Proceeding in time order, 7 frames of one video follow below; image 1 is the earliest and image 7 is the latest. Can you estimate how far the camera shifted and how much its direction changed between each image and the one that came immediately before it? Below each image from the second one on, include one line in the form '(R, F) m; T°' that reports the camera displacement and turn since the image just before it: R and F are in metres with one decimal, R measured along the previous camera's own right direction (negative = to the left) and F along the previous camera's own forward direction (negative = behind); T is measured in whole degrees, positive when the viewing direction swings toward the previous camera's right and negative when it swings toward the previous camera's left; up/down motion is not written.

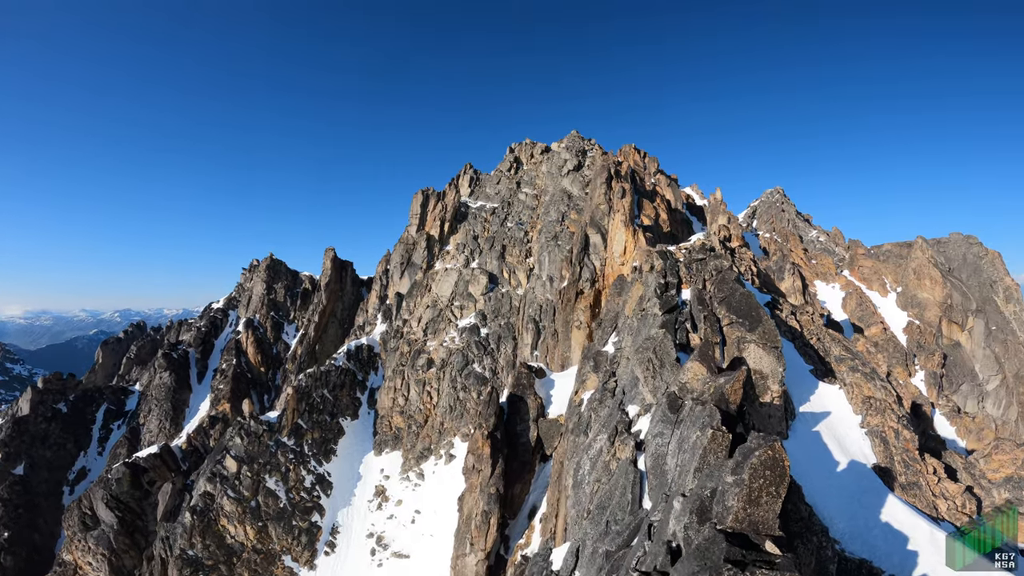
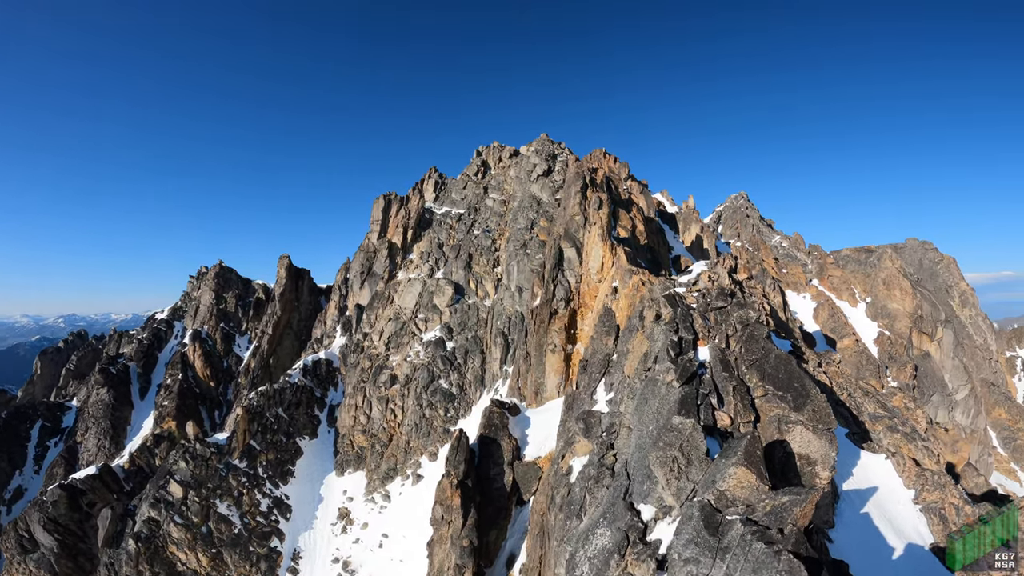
(-0.3, +4.6) m; +4°
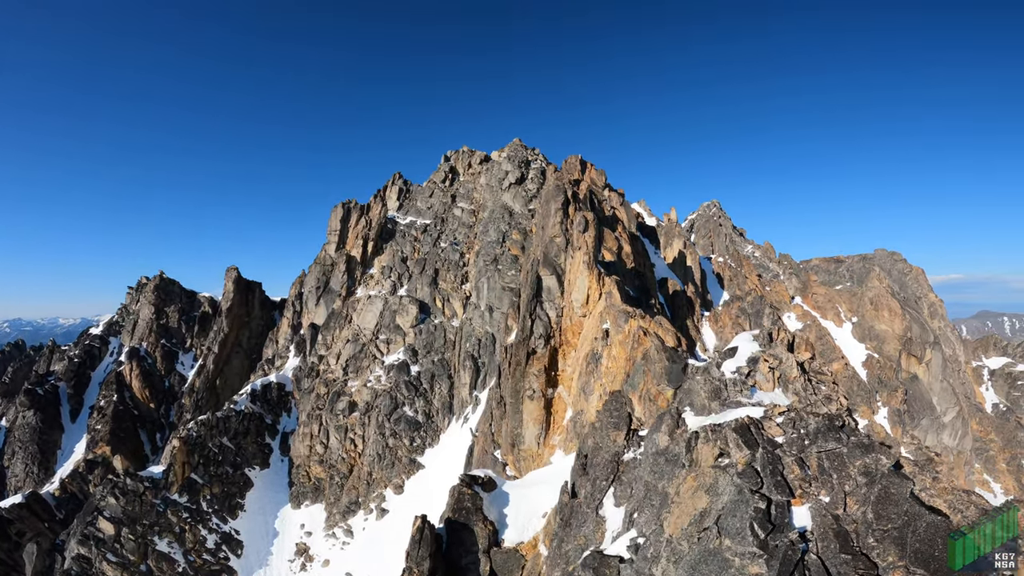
(-0.3, +7.2) m; +4°
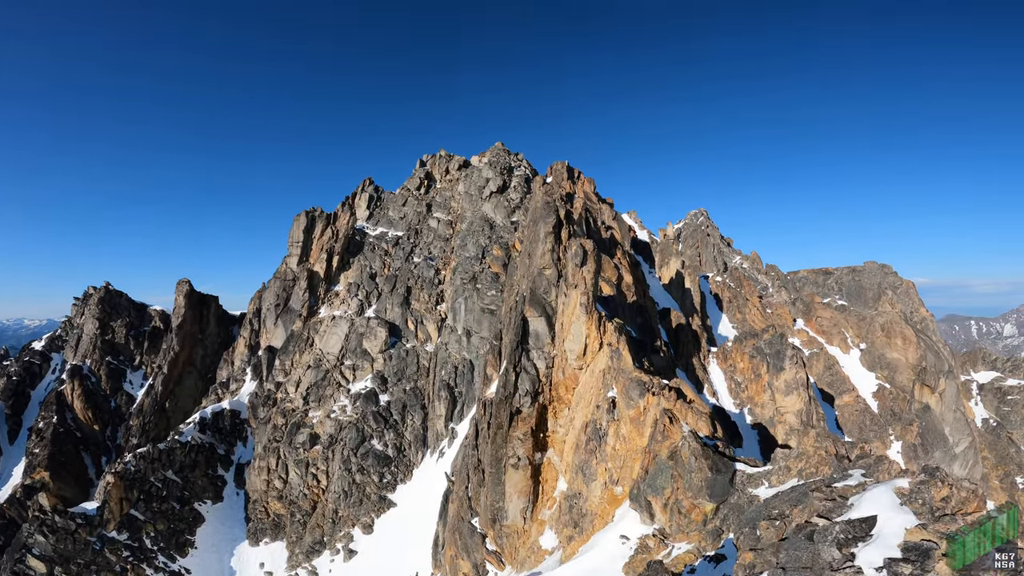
(0.0, +8.2) m; +2°
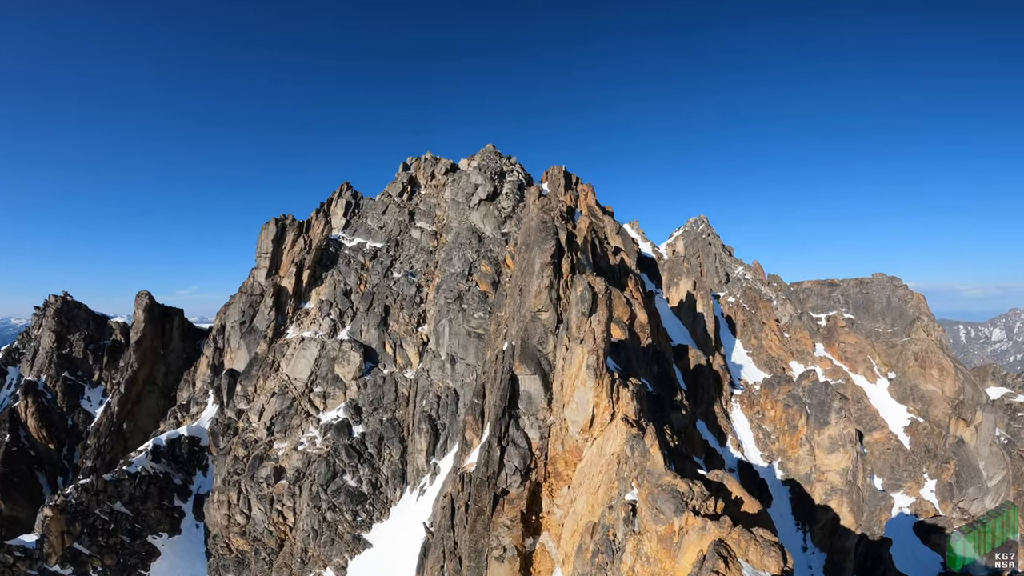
(+0.4, +8.1) m; +1°
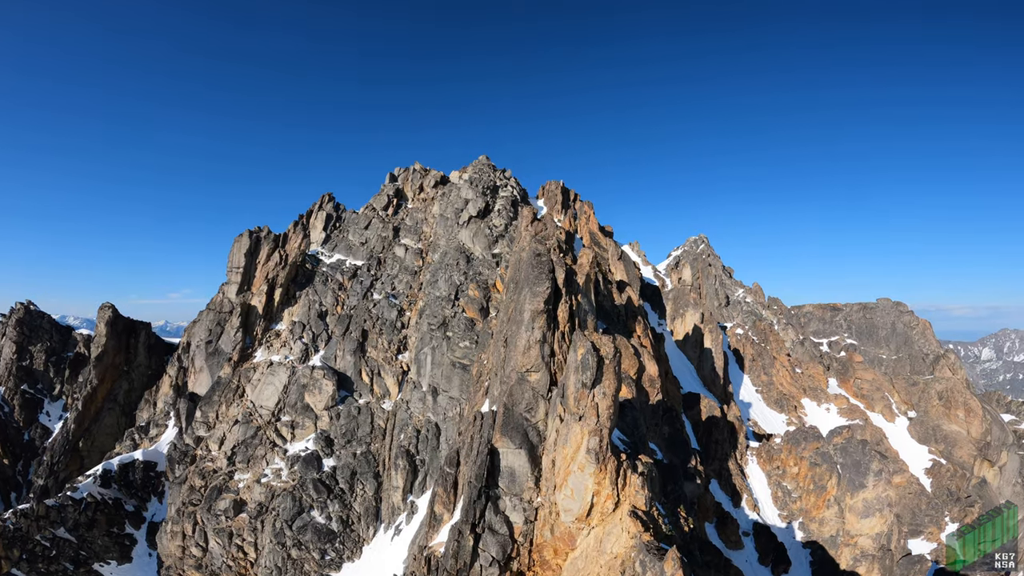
(+0.5, +5.8) m; +1°
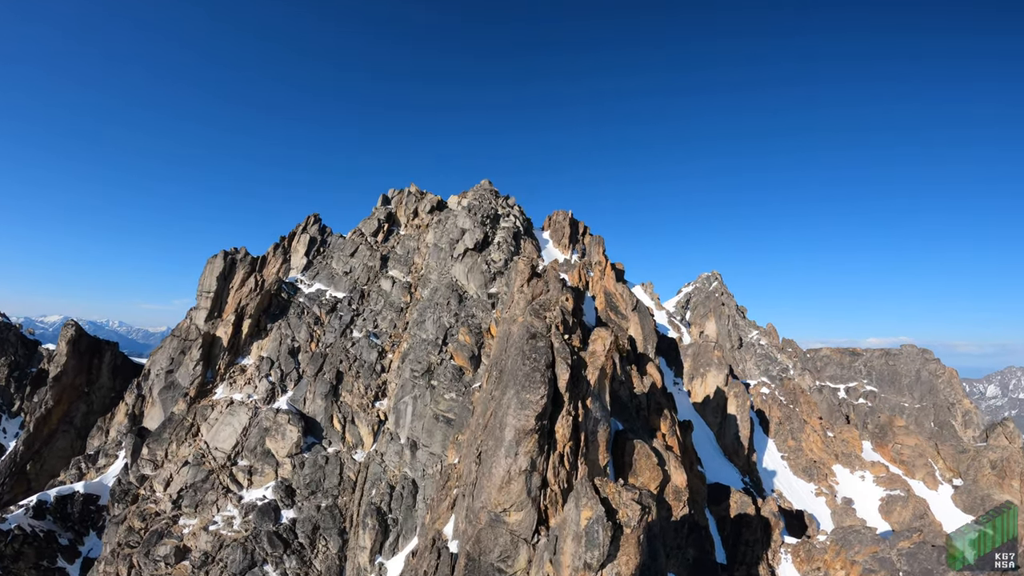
(+0.7, +7.5) m; -1°
